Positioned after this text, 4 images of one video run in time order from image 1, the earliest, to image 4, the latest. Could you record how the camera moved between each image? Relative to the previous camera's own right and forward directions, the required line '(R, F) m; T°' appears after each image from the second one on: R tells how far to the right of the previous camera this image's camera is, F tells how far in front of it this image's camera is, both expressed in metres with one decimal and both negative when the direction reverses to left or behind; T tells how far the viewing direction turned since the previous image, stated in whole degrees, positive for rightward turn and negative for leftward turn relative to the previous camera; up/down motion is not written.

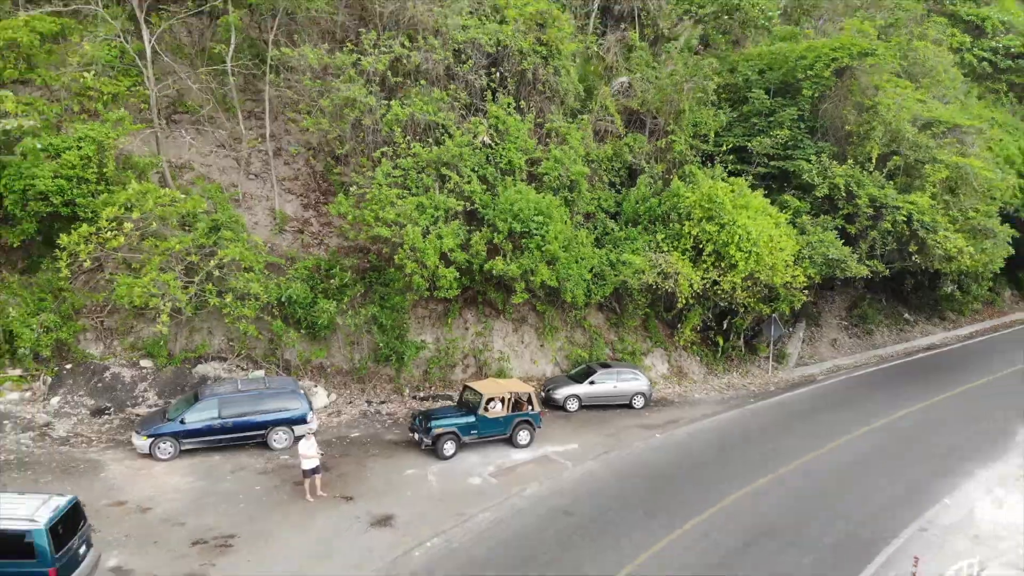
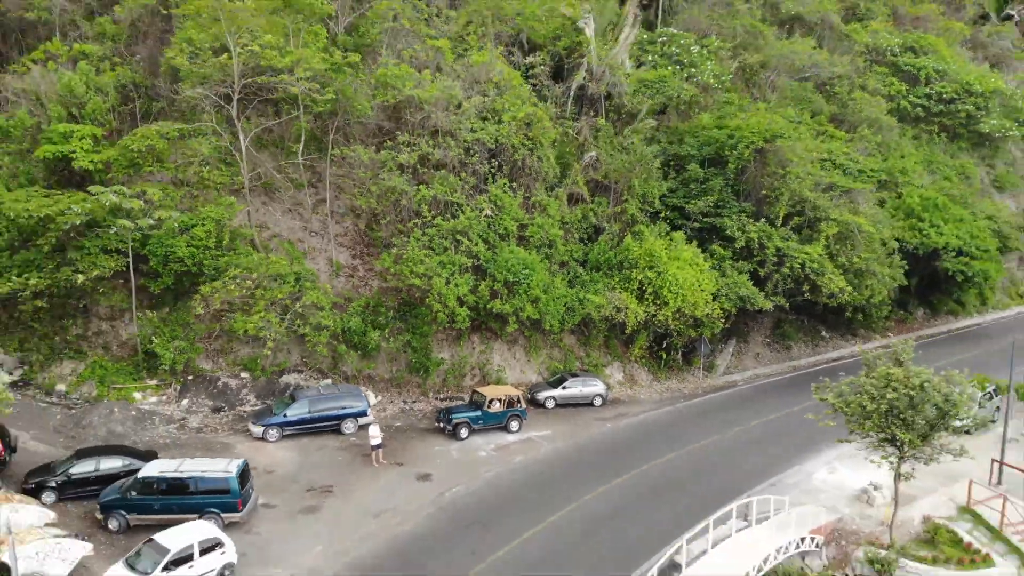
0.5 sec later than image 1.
(+0.2, -6.1) m; 0°
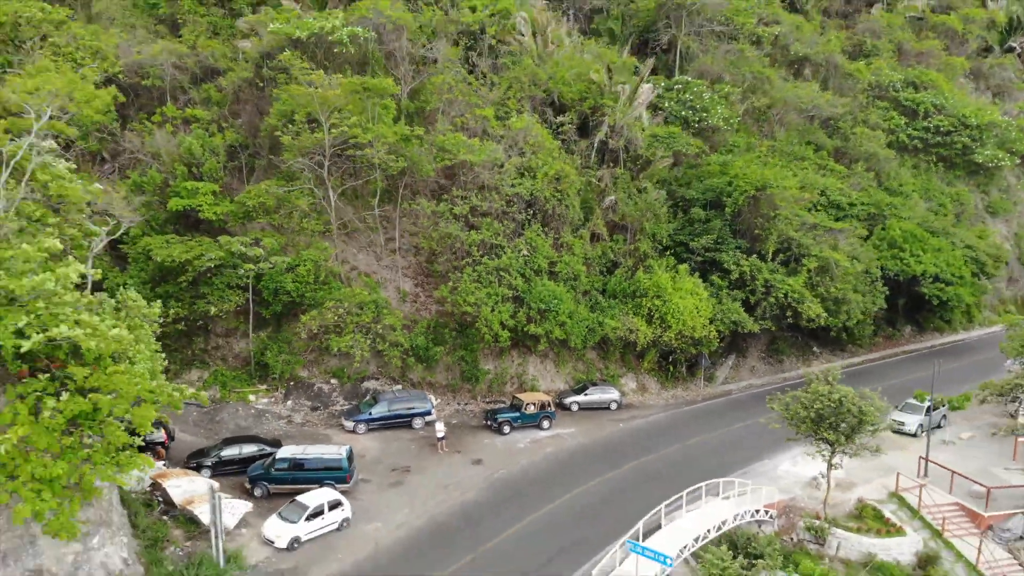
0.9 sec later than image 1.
(0.0, -5.4) m; -3°
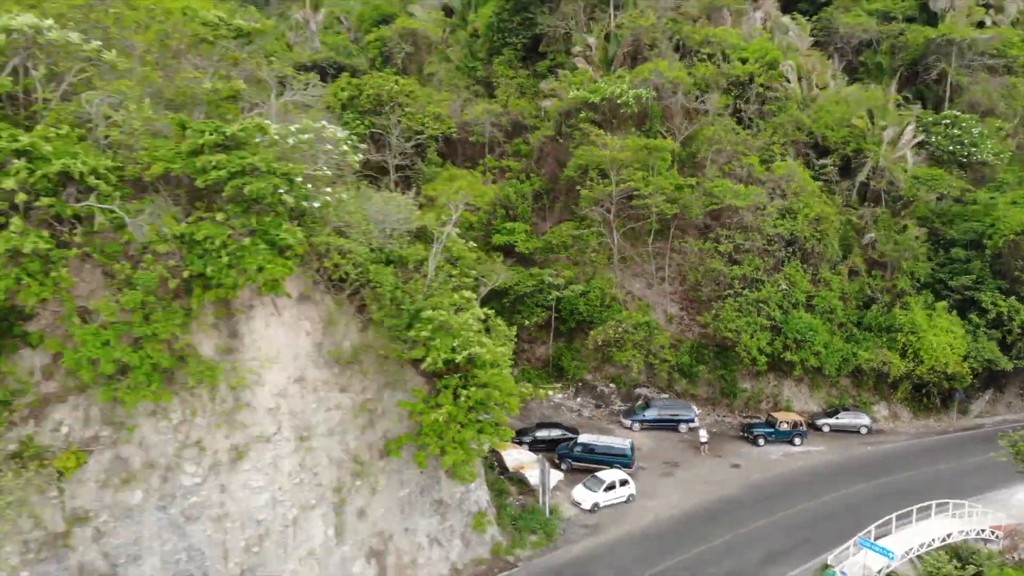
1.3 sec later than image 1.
(+0.3, -6.0) m; -23°
